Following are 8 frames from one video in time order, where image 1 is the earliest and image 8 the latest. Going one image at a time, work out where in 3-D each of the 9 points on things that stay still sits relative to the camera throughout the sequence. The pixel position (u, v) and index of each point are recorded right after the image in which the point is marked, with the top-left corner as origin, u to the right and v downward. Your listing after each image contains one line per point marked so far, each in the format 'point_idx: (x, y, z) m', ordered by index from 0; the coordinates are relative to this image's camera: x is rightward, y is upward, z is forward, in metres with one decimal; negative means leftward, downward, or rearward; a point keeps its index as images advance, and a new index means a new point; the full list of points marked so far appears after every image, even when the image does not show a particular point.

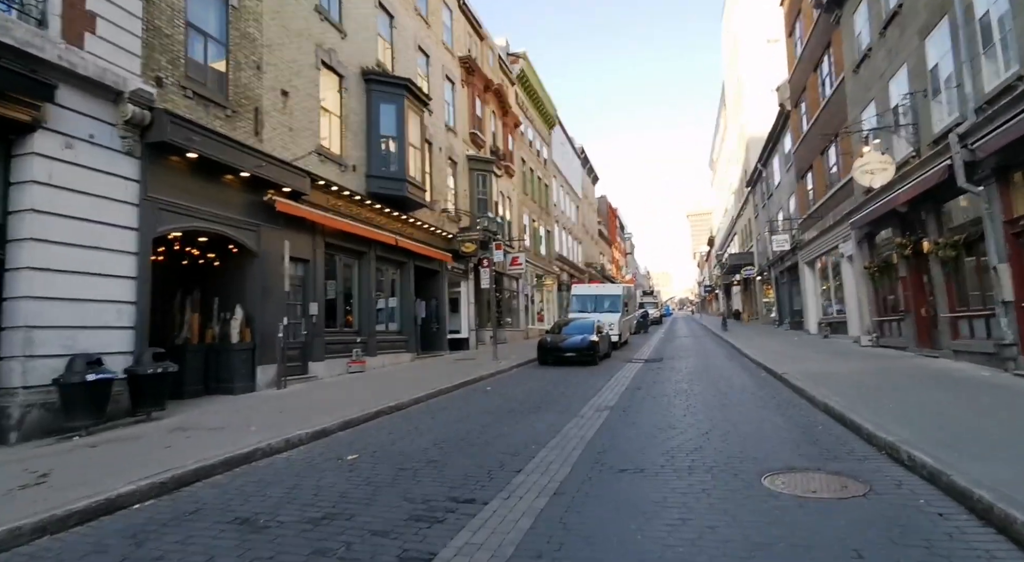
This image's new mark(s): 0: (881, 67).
0: (+9.6, +5.6, +14.7) m
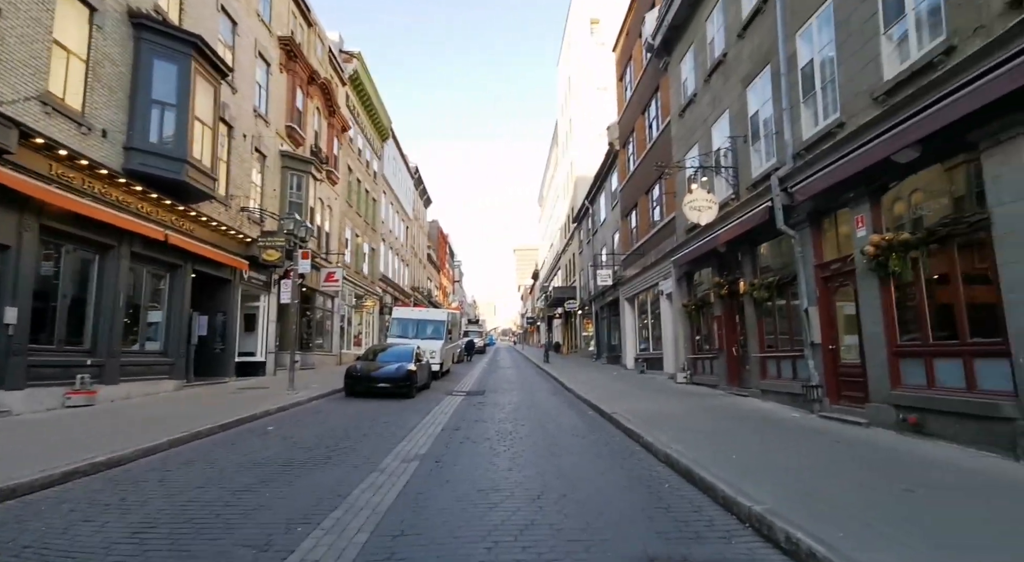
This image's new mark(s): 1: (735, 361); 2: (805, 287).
0: (+5.2, +4.6, +15.3) m
1: (+5.5, -2.0, +13.7) m
2: (+5.3, -0.1, +10.2) m
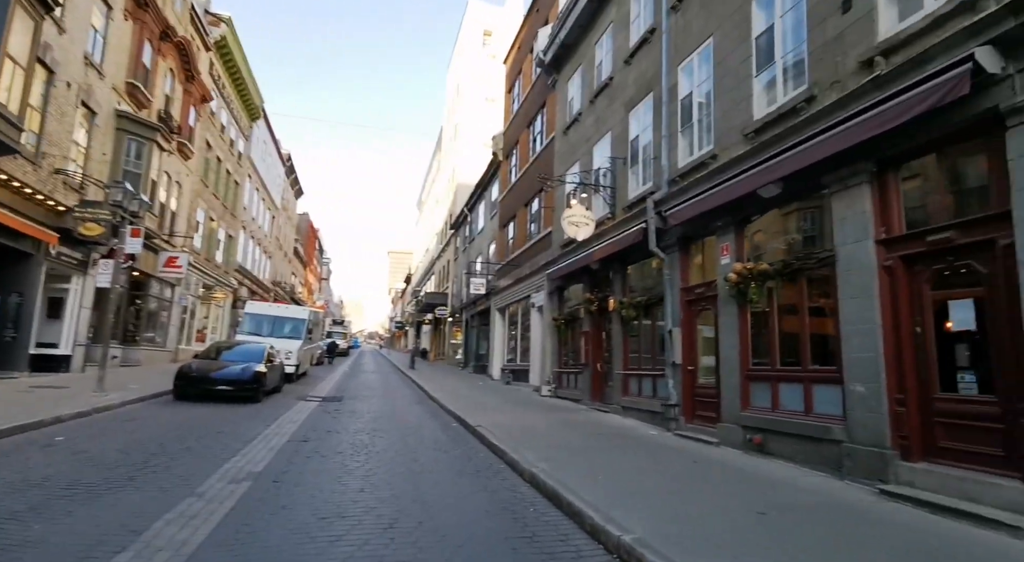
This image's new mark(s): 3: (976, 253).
0: (+2.1, +4.2, +15.6) m
1: (+2.2, -2.4, +14.0) m
2: (+3.0, -0.5, +10.5) m
3: (+4.5, +0.3, +5.5) m
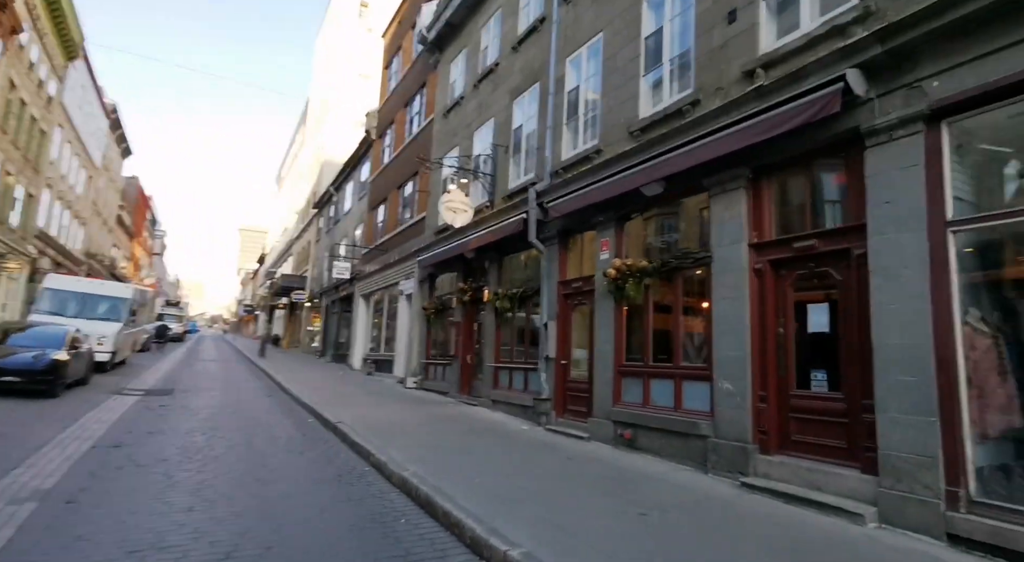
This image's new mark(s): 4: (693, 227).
0: (-1.2, +4.5, +15.1) m
1: (-1.1, -2.1, +13.6) m
2: (+0.6, -0.4, +10.4) m
3: (+3.4, +0.2, +5.9) m
4: (+2.5, +0.7, +7.7) m
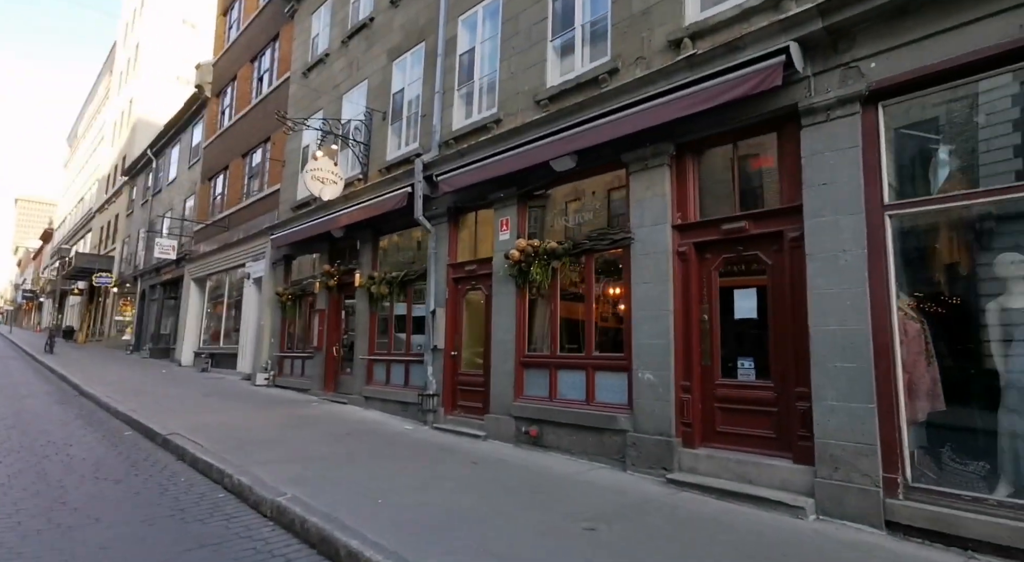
0: (-4.2, +4.9, +13.3) m
1: (-3.8, -1.8, +12.0) m
2: (-1.3, -0.1, +9.3) m
3: (+2.6, +0.4, +5.7) m
4: (+1.2, +1.0, +7.2) m
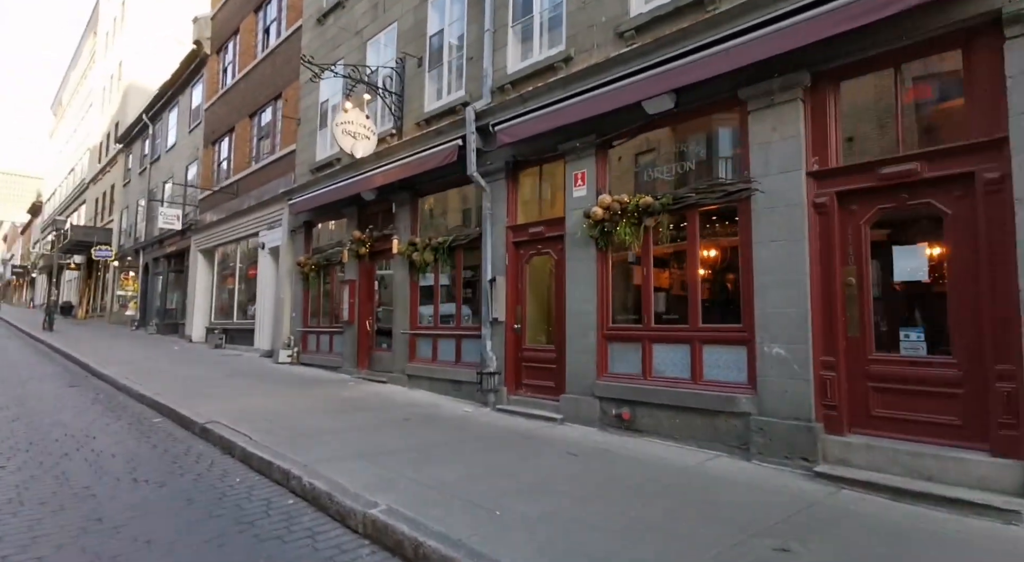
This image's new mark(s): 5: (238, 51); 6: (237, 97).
0: (-3.3, +5.6, +12.0) m
1: (-2.8, -1.1, +11.0) m
2: (-0.3, +0.4, +8.3) m
3: (+3.6, +0.8, +4.7) m
4: (+2.2, +1.4, +6.1) m
5: (-8.6, +7.2, +17.7) m
6: (-8.5, +5.7, +17.3) m
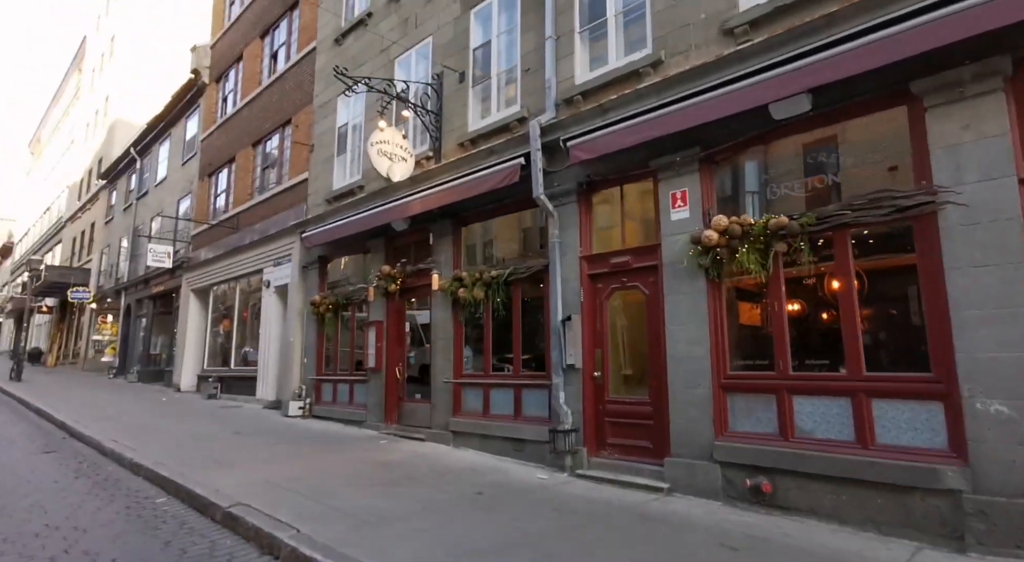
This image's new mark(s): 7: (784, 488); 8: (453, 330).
0: (-2.5, +4.8, +11.0) m
1: (-1.9, -1.8, +9.6) m
2: (+0.6, -0.1, +7.1) m
3: (+4.6, +0.6, +3.6) m
4: (+3.2, +1.1, +5.1) m
5: (-8.0, +6.0, +16.6) m
6: (-7.9, +4.5, +16.2) m
7: (+2.5, -1.9, +5.1) m
8: (-0.9, -0.7, +8.6) m
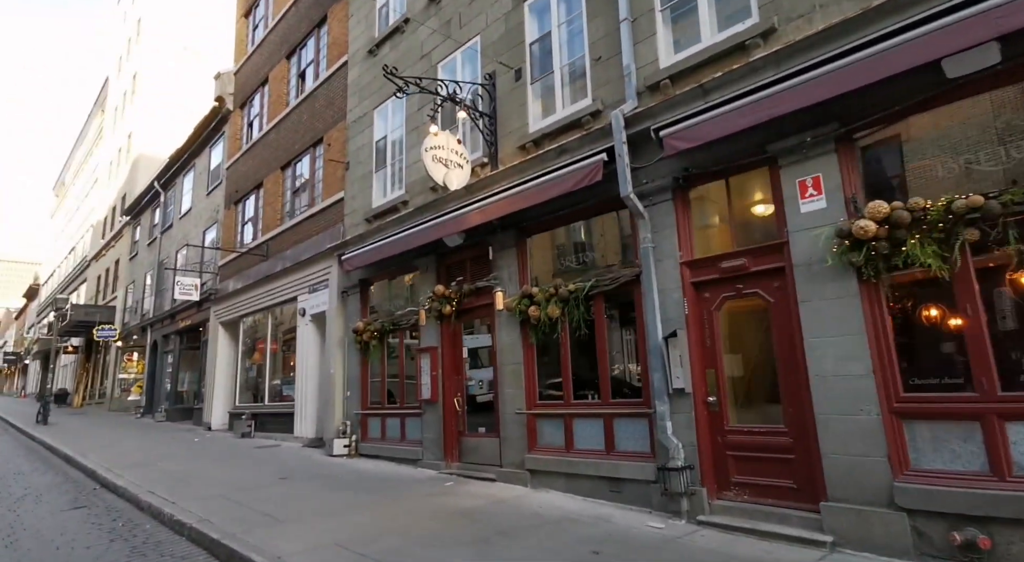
0: (-1.6, +4.4, +10.3) m
1: (-0.8, -2.1, +8.6) m
2: (+1.6, -0.2, +6.1) m
3: (+5.5, +0.7, +2.6) m
4: (+4.1, +1.1, +4.0) m
5: (-7.0, +5.1, +16.1) m
6: (-6.8, +3.6, +15.6) m
7: (+3.5, -1.8, +4.0) m
8: (+0.2, -1.0, +7.6) m
